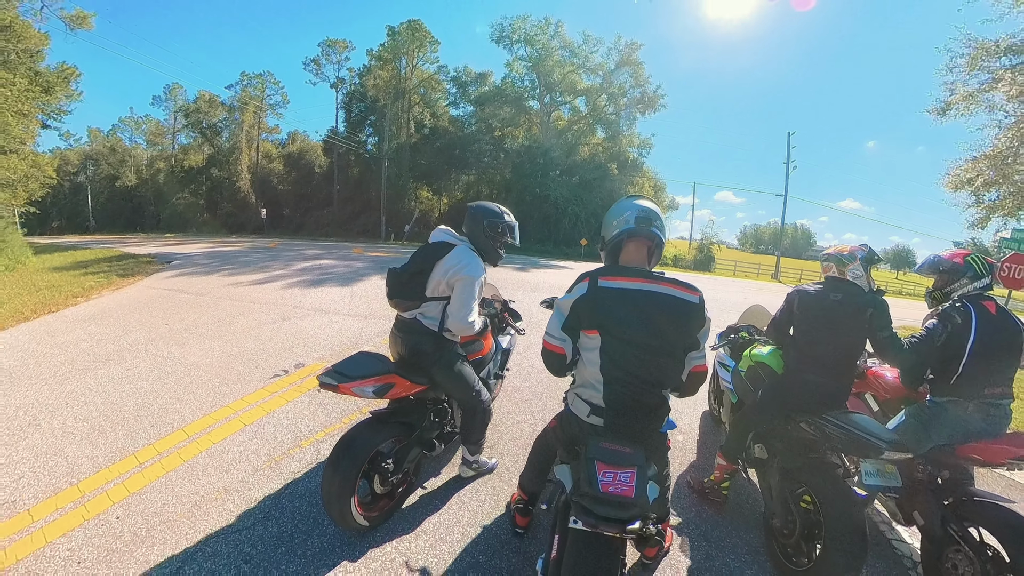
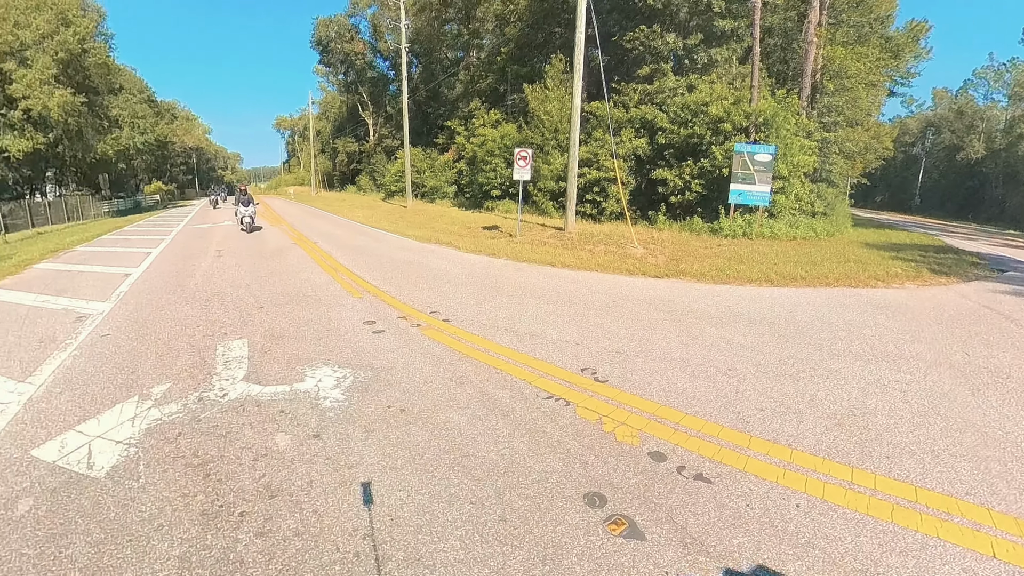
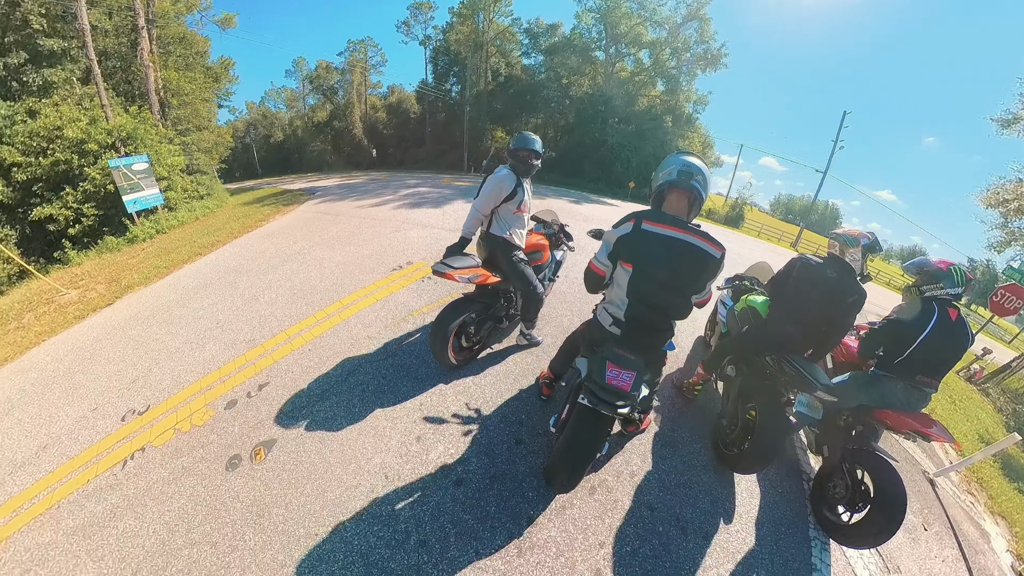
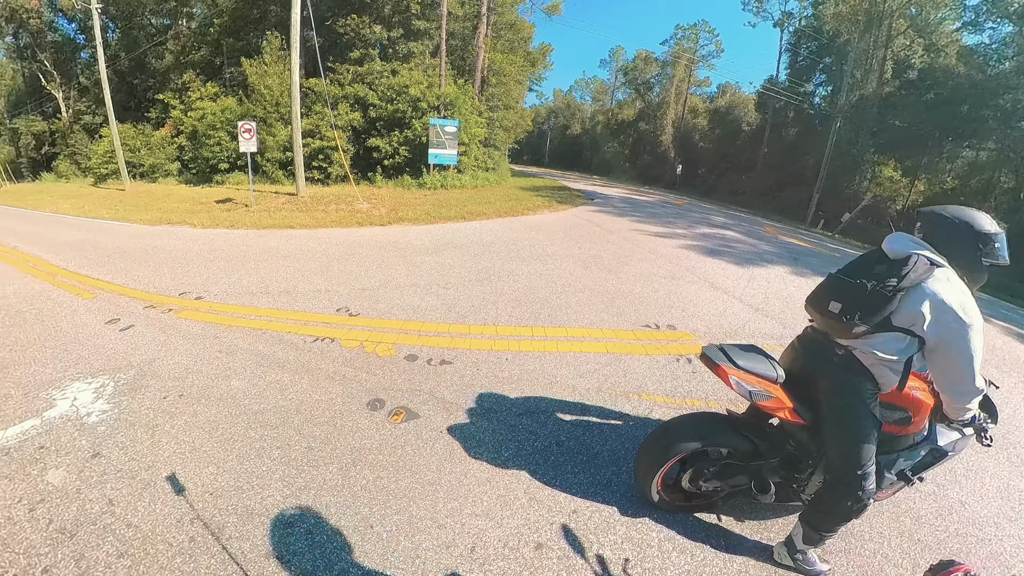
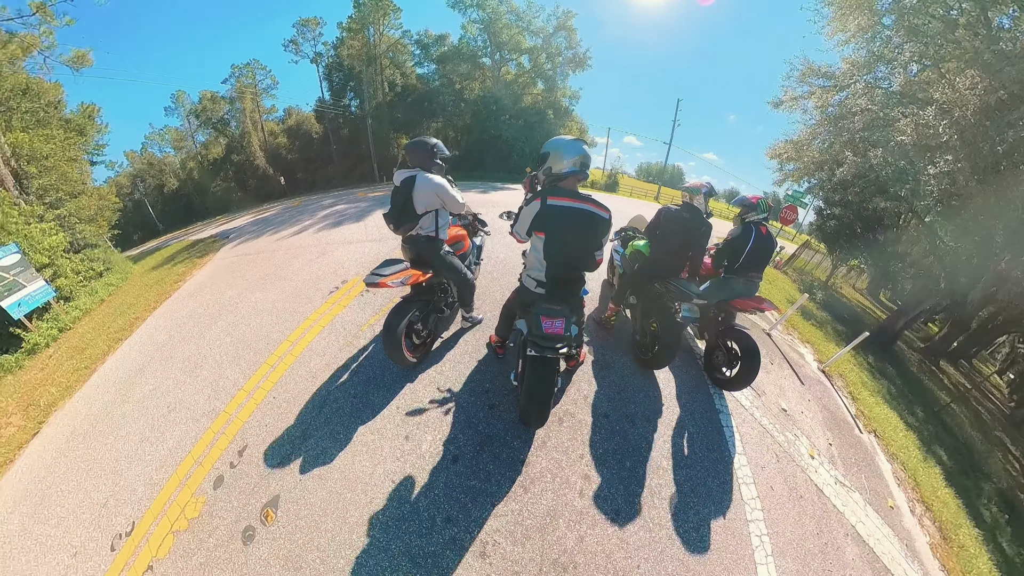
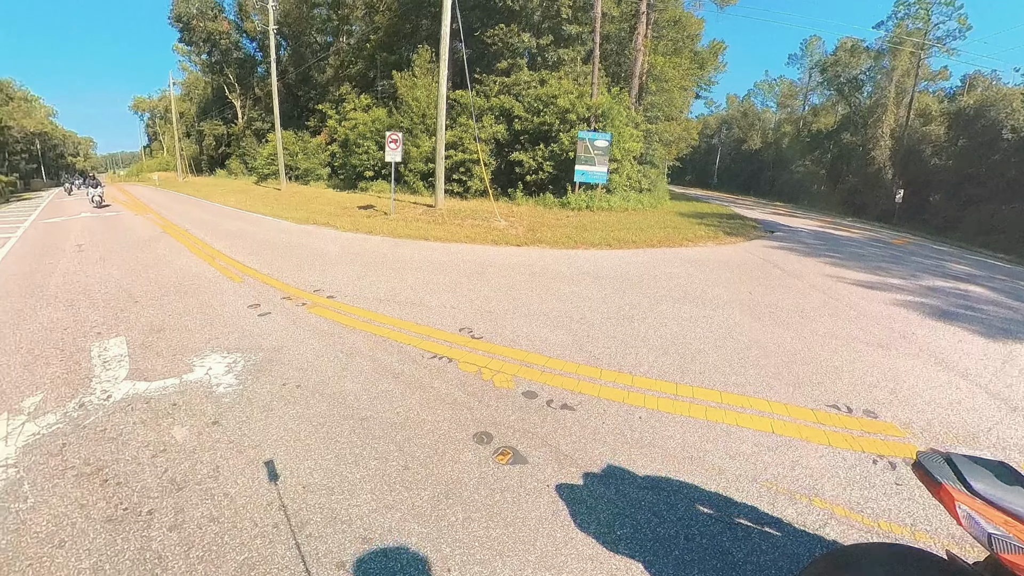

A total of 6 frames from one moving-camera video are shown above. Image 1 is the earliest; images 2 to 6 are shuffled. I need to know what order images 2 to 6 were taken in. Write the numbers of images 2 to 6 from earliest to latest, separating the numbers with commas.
5, 3, 4, 6, 2
